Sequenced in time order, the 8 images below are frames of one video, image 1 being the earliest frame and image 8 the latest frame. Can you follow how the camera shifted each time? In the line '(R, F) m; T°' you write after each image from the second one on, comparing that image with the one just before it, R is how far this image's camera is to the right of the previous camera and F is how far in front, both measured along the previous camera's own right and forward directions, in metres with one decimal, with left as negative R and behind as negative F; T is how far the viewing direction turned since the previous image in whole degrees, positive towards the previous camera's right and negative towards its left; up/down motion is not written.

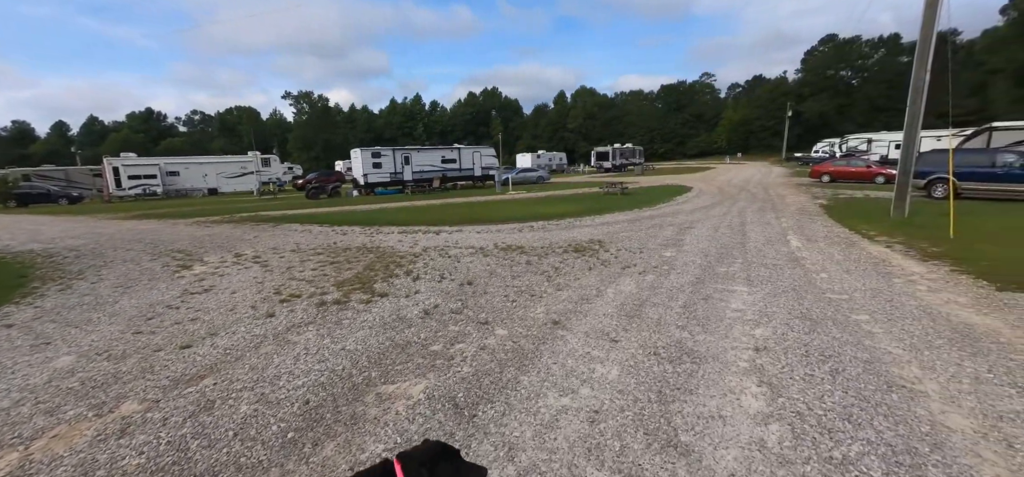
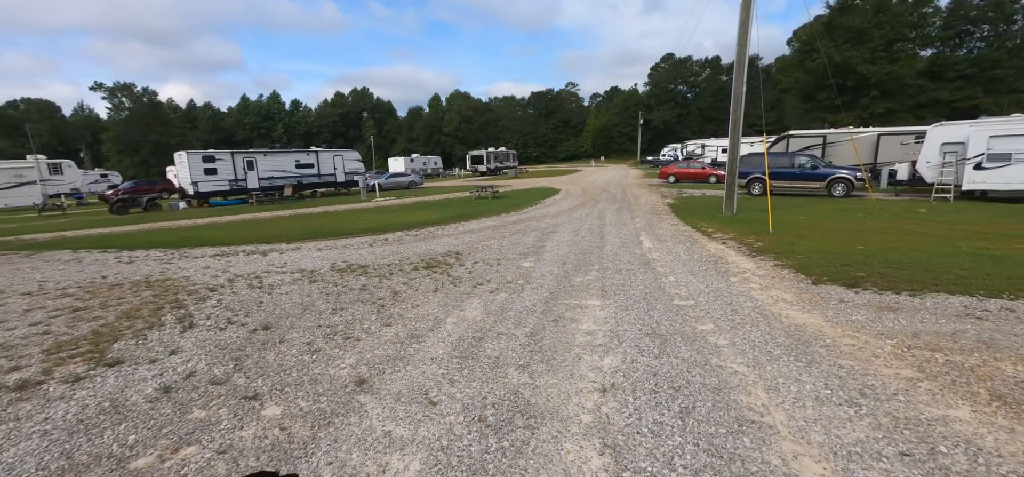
(+0.8, +1.0) m; +15°
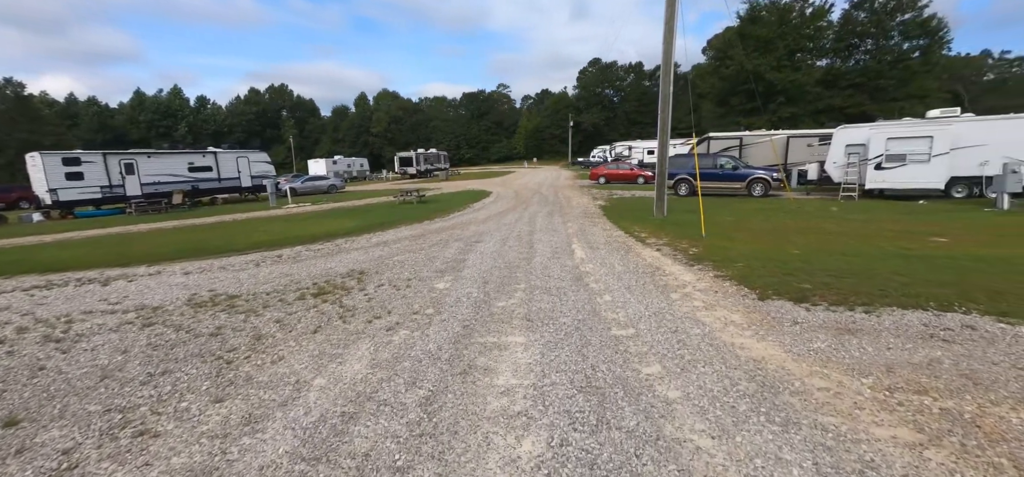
(+0.4, +1.2) m; +8°
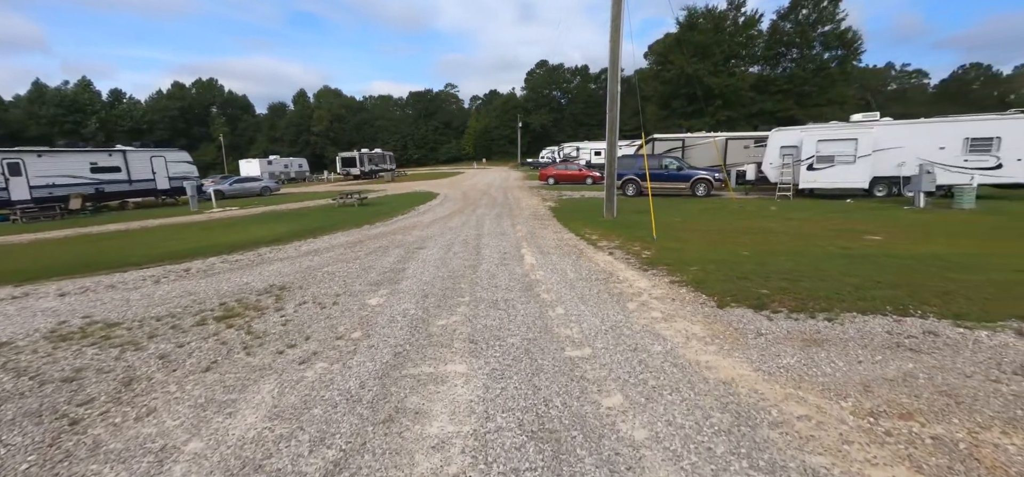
(+0.1, +0.7) m; +6°
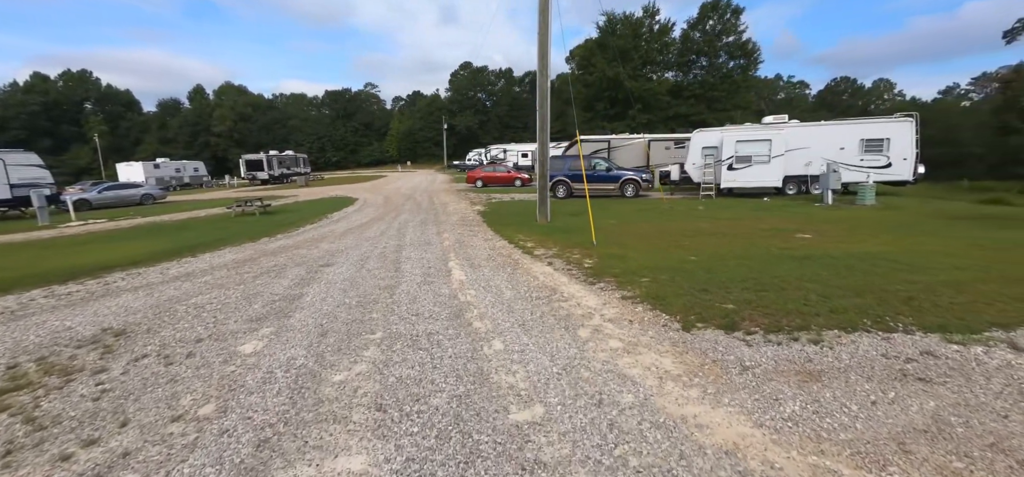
(+0.1, +1.2) m; +9°
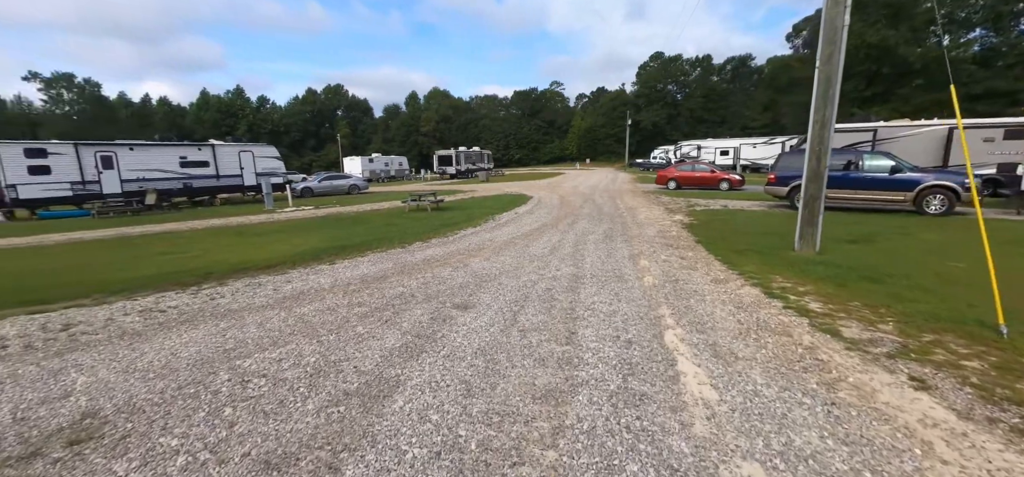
(-1.0, +3.6) m; -22°
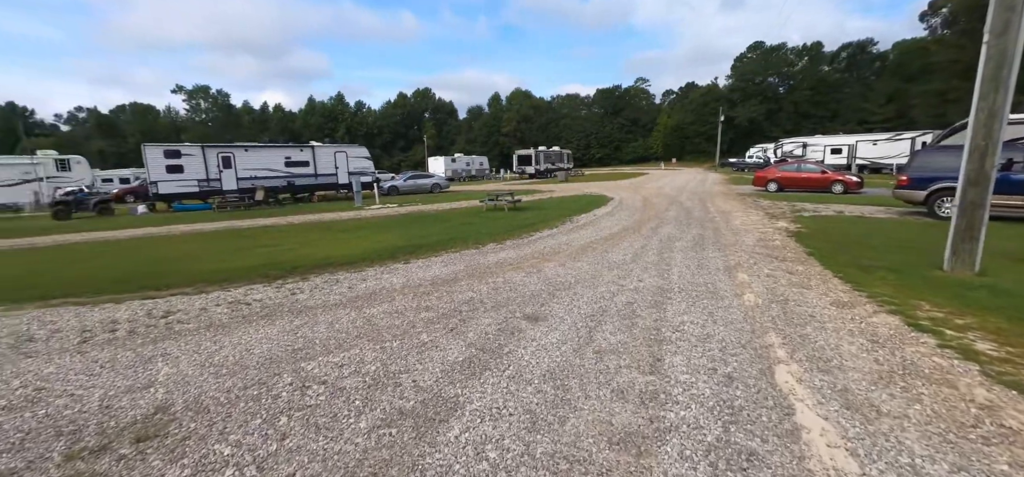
(0.0, +0.5) m; -10°
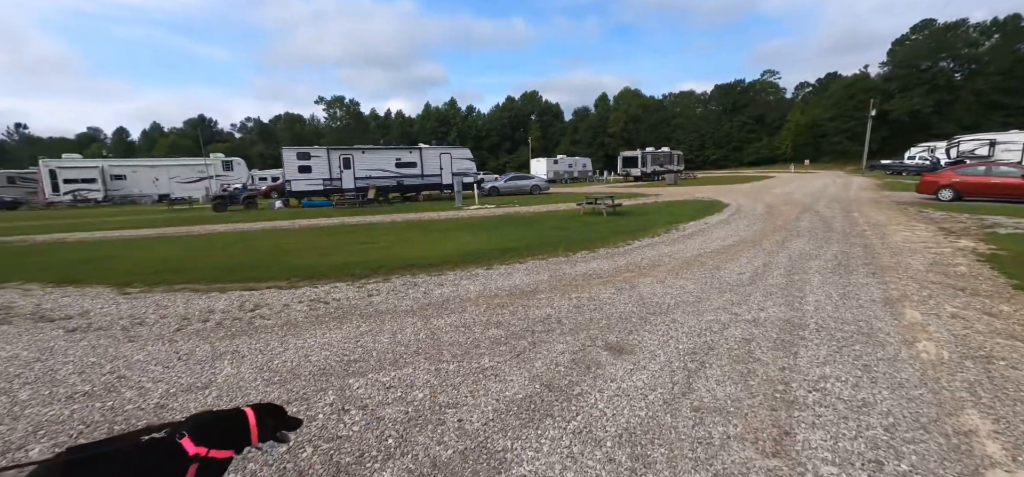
(+0.2, +0.8) m; -13°
